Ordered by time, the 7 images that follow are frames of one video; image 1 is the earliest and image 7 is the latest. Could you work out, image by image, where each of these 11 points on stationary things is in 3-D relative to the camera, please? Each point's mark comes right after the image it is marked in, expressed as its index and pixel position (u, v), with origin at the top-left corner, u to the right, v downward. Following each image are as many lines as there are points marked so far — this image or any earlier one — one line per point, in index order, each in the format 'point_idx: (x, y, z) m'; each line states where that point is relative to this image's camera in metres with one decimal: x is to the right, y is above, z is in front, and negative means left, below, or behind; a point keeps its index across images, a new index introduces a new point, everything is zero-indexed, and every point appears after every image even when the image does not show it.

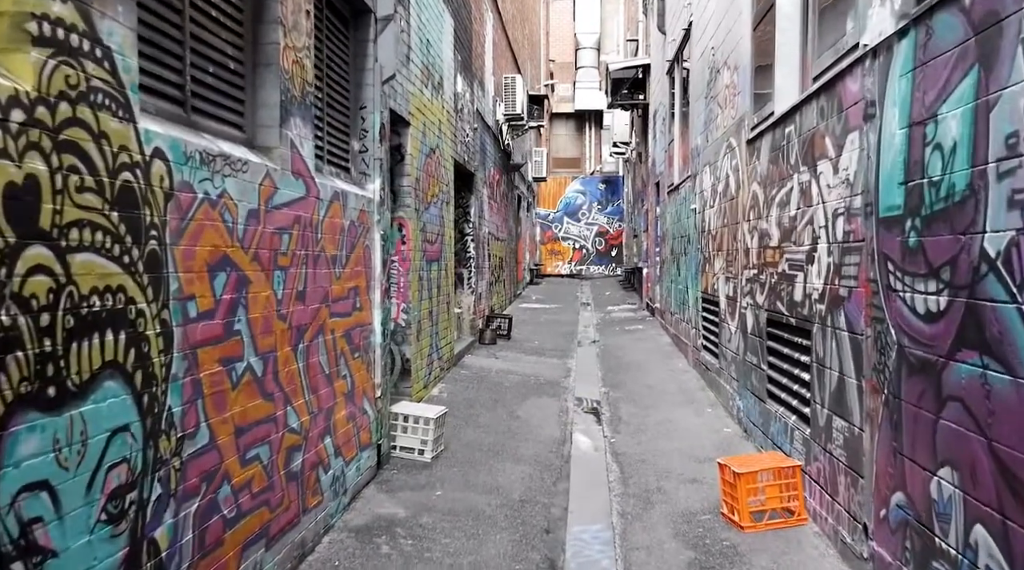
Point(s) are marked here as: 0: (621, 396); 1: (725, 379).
0: (+1.2, -1.2, +7.9) m
1: (+2.1, -0.9, +7.0) m
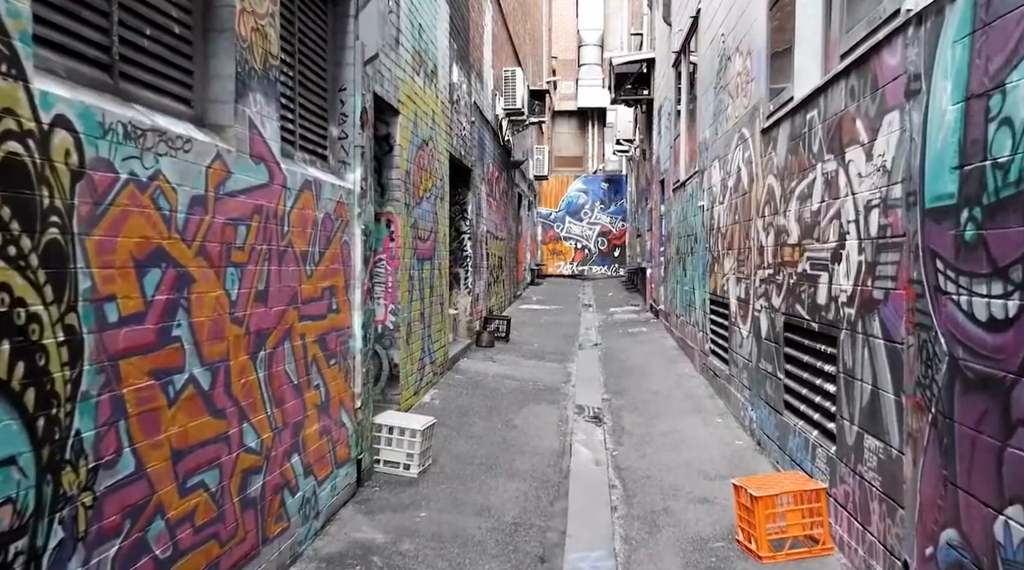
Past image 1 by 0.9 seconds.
0: (+1.1, -1.2, +7.5) m
1: (+2.0, -0.9, +6.5) m
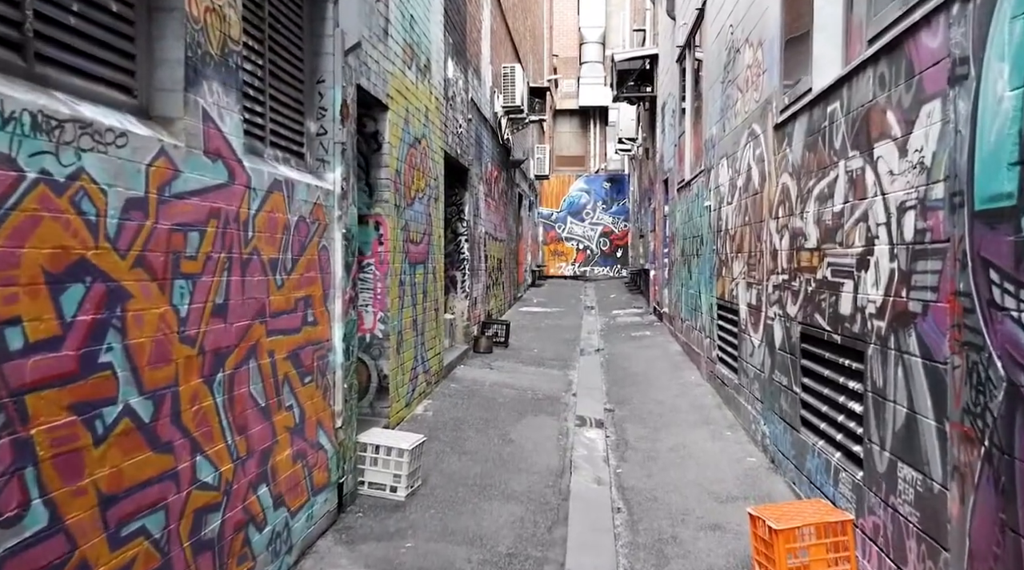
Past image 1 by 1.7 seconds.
0: (+1.1, -1.3, +7.1) m
1: (+2.0, -1.0, +6.2) m
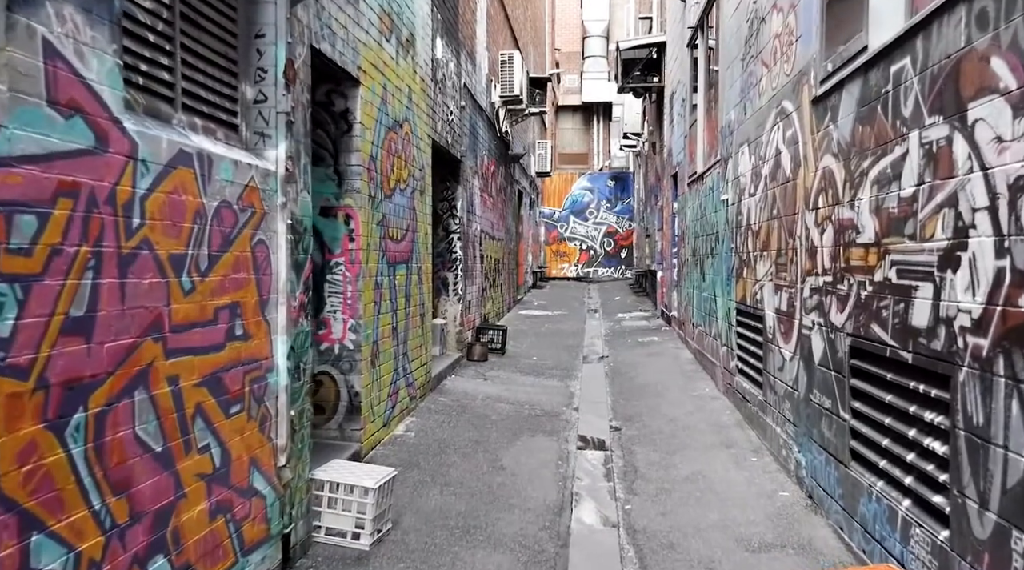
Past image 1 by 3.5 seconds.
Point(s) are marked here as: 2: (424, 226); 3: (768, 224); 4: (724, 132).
0: (+1.1, -1.3, +6.3) m
1: (+1.9, -1.0, +5.3) m
2: (-0.9, +0.6, +7.2) m
3: (+2.0, +0.5, +5.6) m
4: (+2.2, +1.6, +7.6) m
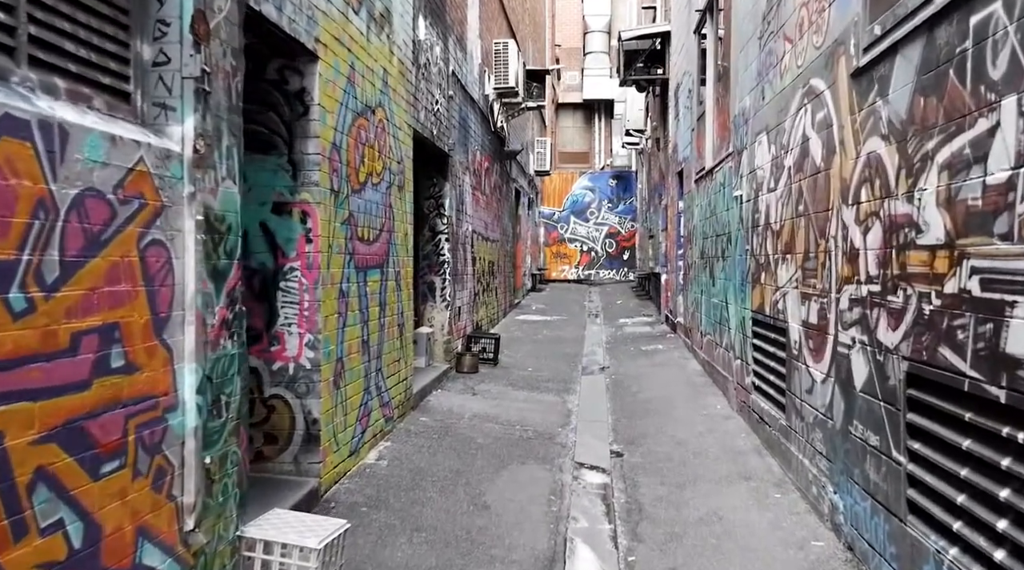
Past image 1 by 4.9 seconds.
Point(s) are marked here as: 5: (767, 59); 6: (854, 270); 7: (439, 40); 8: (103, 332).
0: (+1.0, -1.3, +5.5) m
1: (+1.8, -1.0, +4.6) m
2: (-1.0, +0.5, +6.5) m
3: (+1.9, +0.4, +4.9) m
4: (+2.1, +1.5, +6.8) m
5: (+2.0, +1.7, +5.7) m
6: (+1.7, +0.1, +3.7) m
7: (-0.8, +2.6, +7.8) m
8: (-1.2, -0.1, +2.2) m
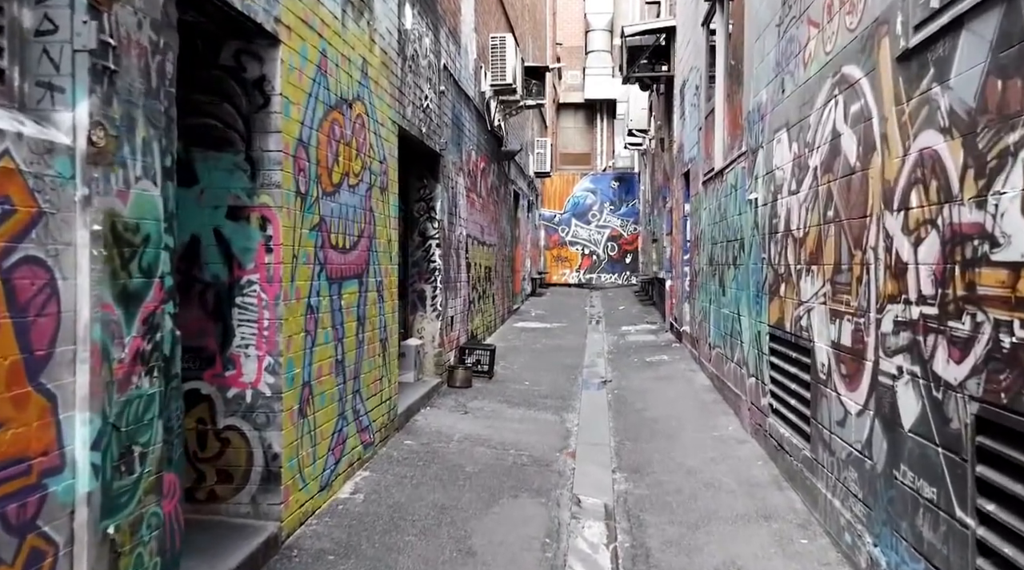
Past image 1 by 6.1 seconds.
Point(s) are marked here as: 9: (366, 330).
0: (+0.9, -1.4, +5.0) m
1: (+1.8, -1.1, +4.0) m
2: (-1.0, +0.4, +5.9) m
3: (+1.8, +0.3, +4.3) m
4: (+2.1, +1.4, +6.3) m
5: (+1.9, +1.7, +5.1) m
6: (+1.7, 0.0, +3.2) m
7: (-0.8, +2.5, +7.3) m
8: (-1.3, -0.2, +1.7) m
9: (-1.1, -0.3, +5.4) m
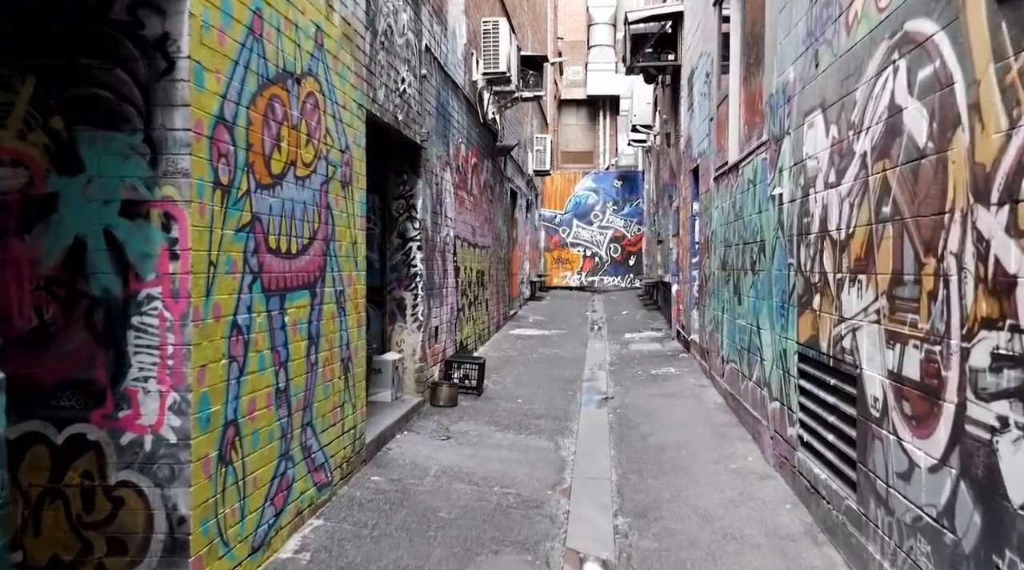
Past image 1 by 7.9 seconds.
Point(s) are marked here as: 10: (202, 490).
0: (+0.8, -1.5, +4.1) m
1: (+1.7, -1.2, +3.2) m
2: (-1.1, +0.4, +5.1) m
3: (+1.7, +0.3, +3.5) m
4: (+1.9, +1.4, +5.4) m
5: (+1.8, +1.6, +4.2) m
6: (+1.6, -0.1, +2.3) m
7: (-0.9, +2.4, +6.4) m
8: (-1.4, -0.3, +0.8) m
9: (-1.2, -0.4, +4.5) m
10: (-1.3, -0.9, +3.1) m
